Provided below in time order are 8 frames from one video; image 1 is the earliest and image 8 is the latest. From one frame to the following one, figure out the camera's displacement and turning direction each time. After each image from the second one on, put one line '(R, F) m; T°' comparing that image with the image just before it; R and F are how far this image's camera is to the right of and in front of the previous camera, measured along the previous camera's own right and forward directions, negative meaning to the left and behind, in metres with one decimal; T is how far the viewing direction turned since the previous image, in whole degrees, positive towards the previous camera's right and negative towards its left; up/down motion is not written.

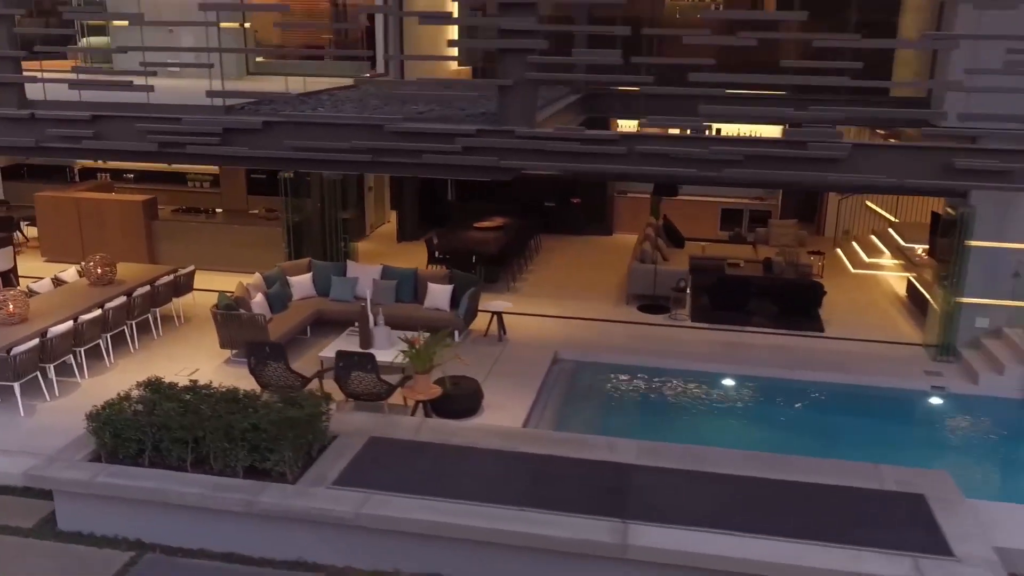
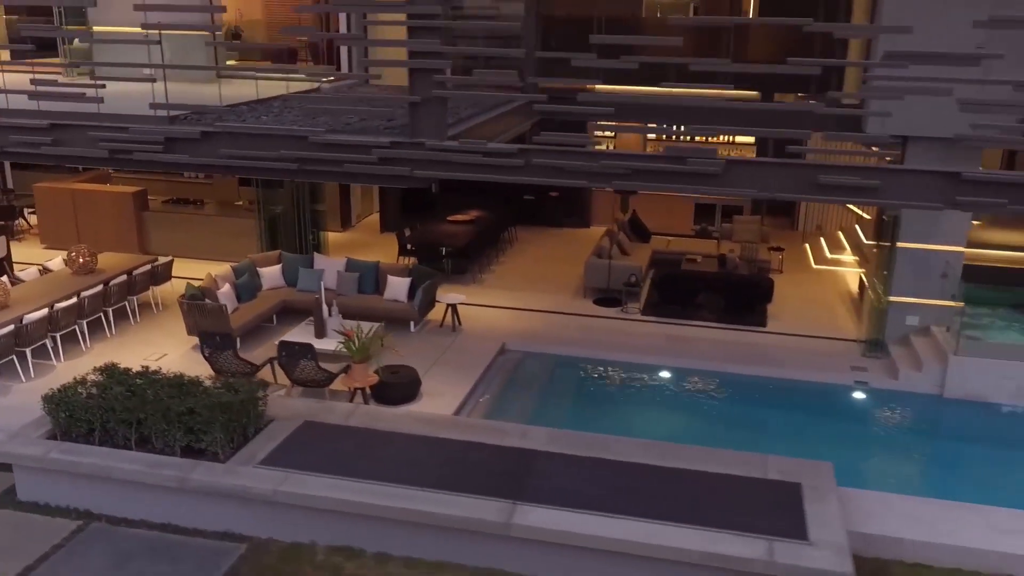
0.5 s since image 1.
(+1.0, -0.6) m; -2°
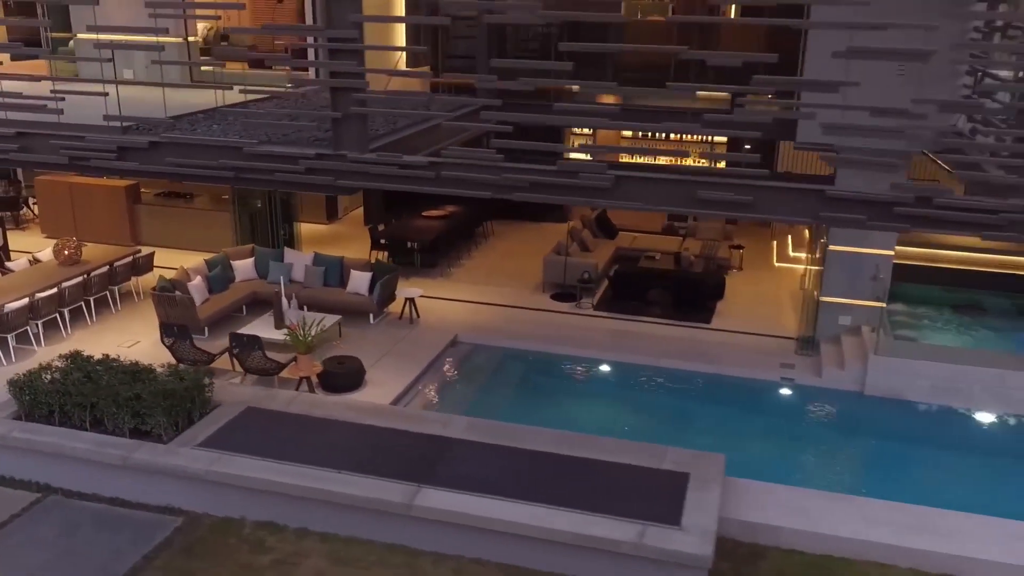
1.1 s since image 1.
(+1.1, -0.6) m; -2°
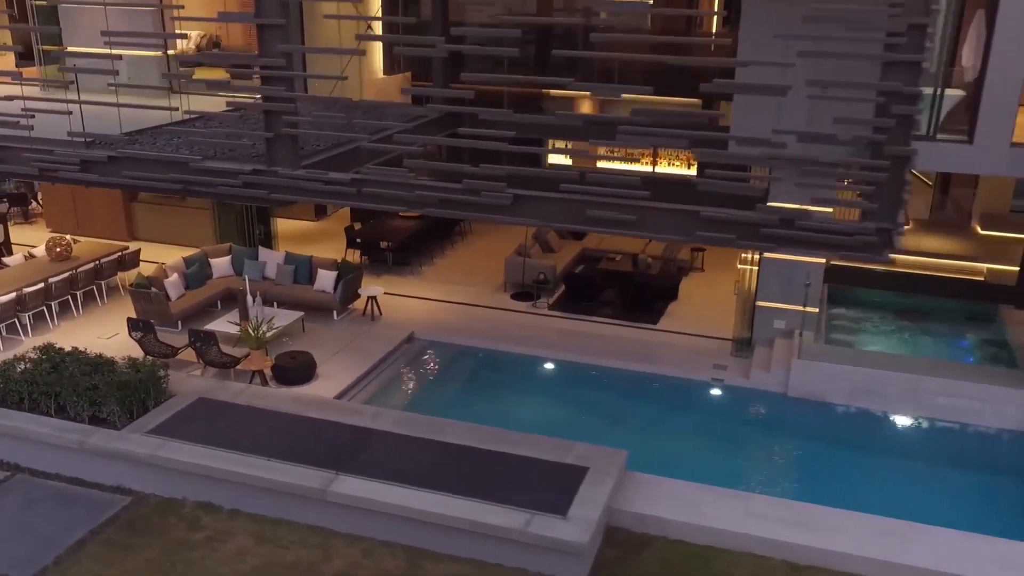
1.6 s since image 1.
(+1.2, -0.7) m; -2°
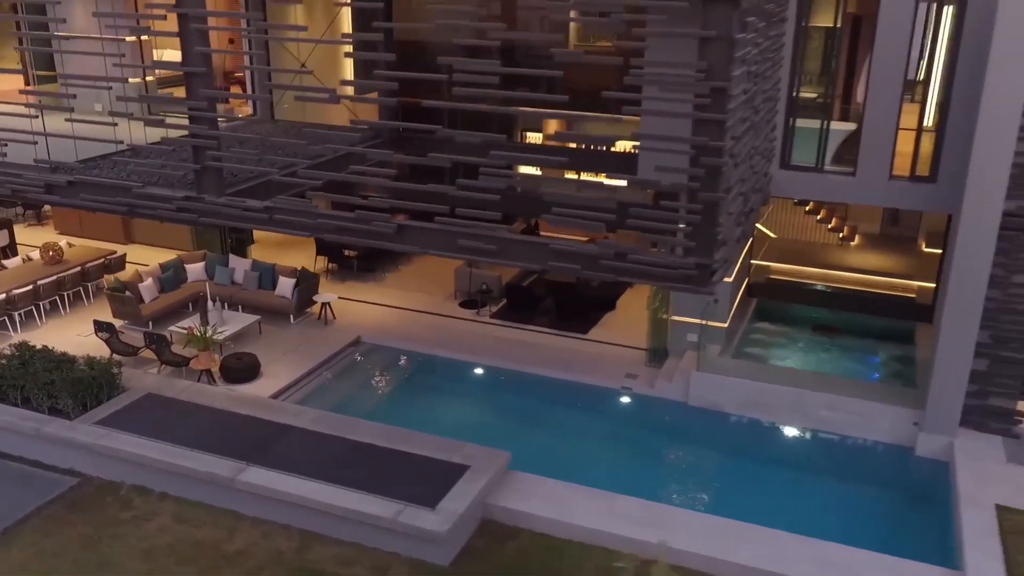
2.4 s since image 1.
(+1.7, -1.0) m; -3°
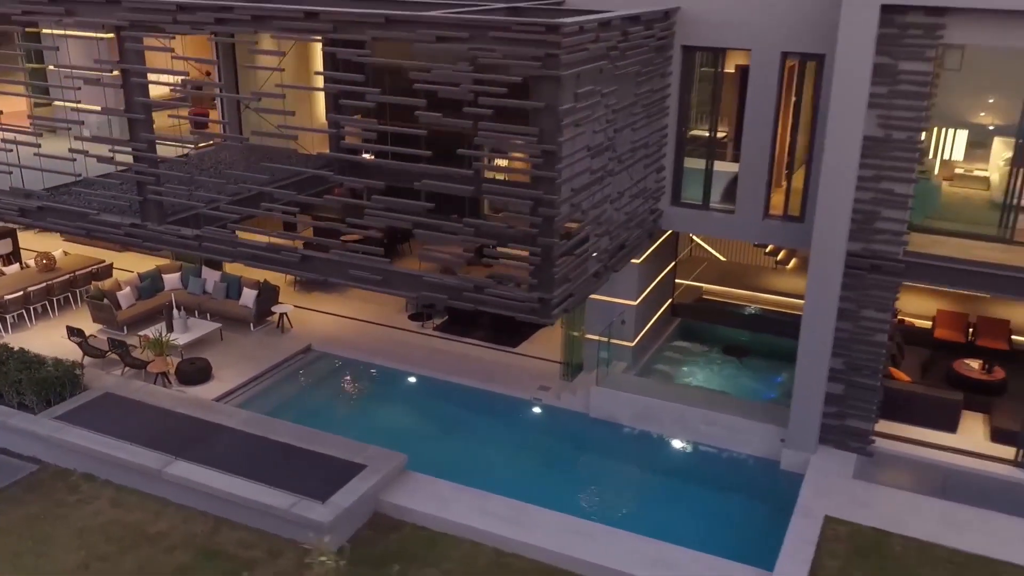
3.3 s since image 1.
(+1.8, -1.3) m; -3°
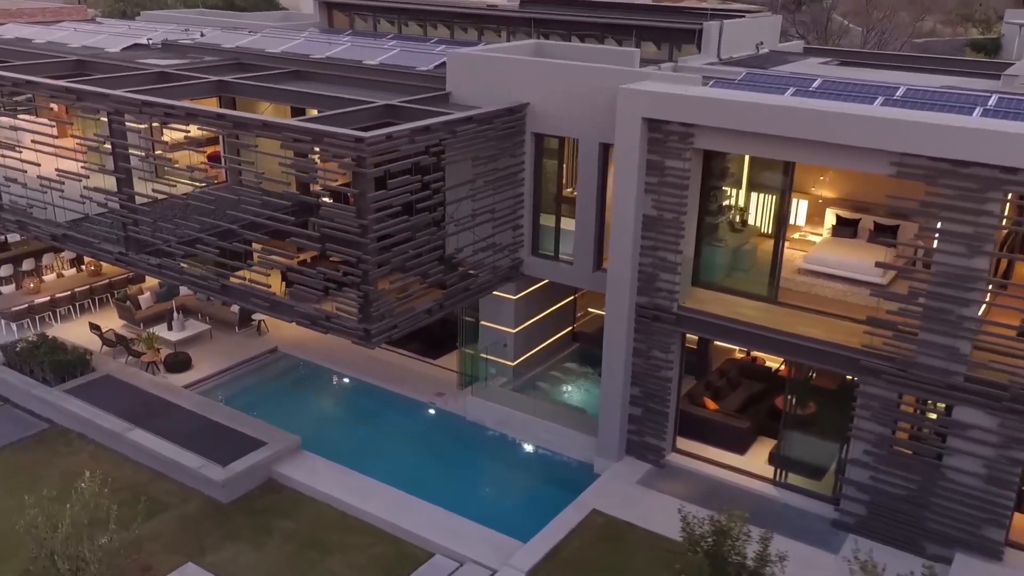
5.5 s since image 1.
(+4.1, -3.0) m; -8°
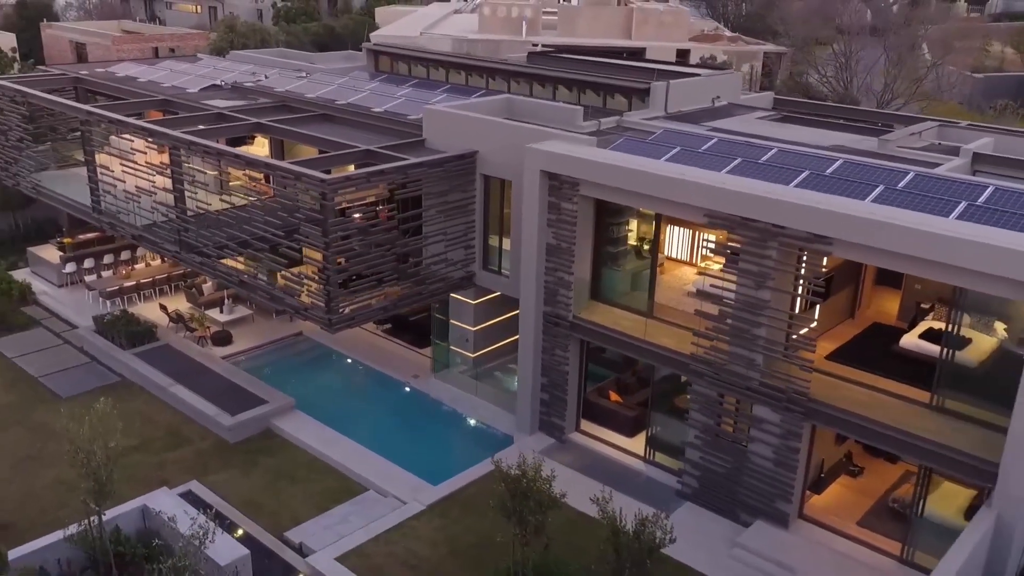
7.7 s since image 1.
(+3.7, -3.8) m; -8°
